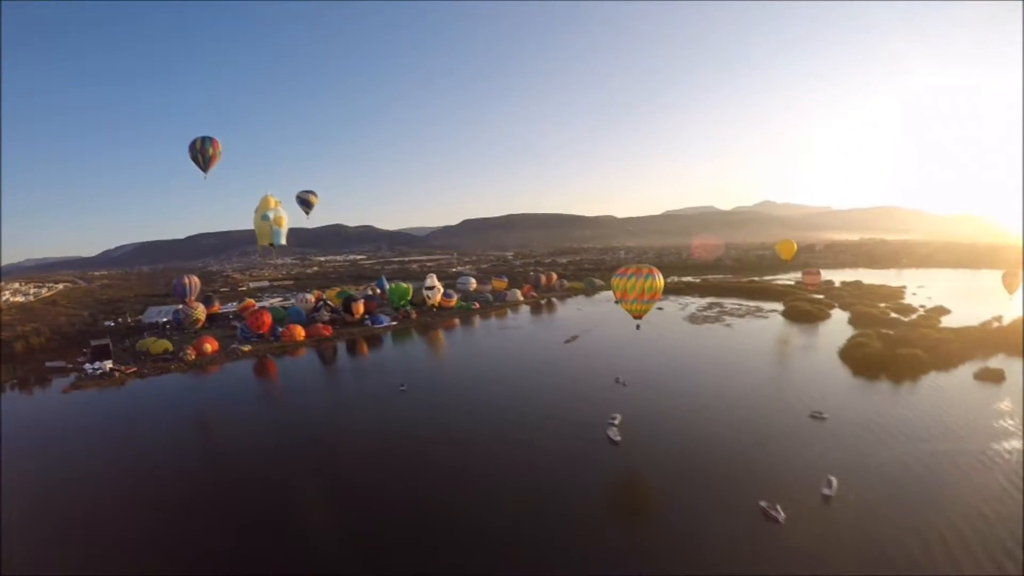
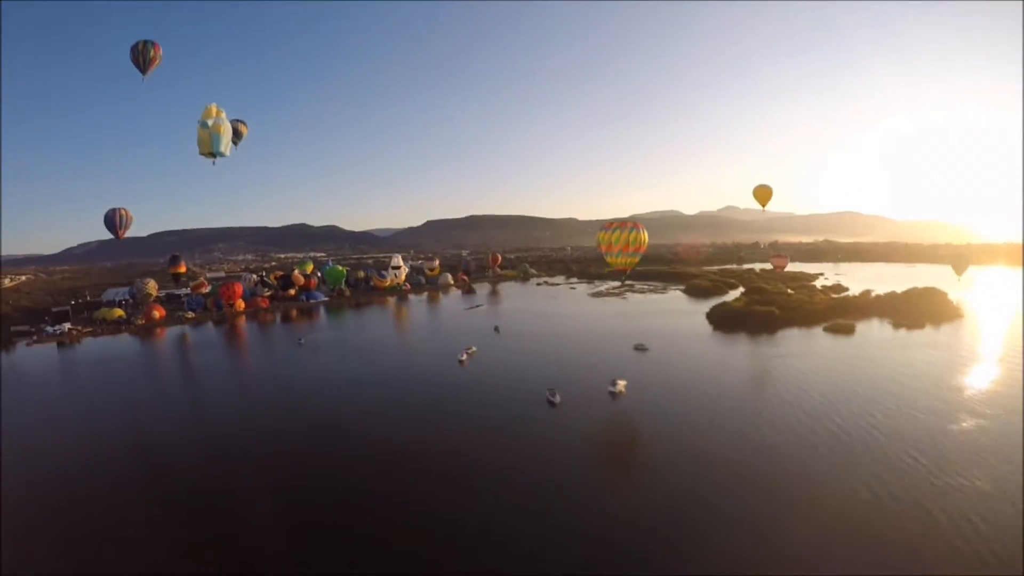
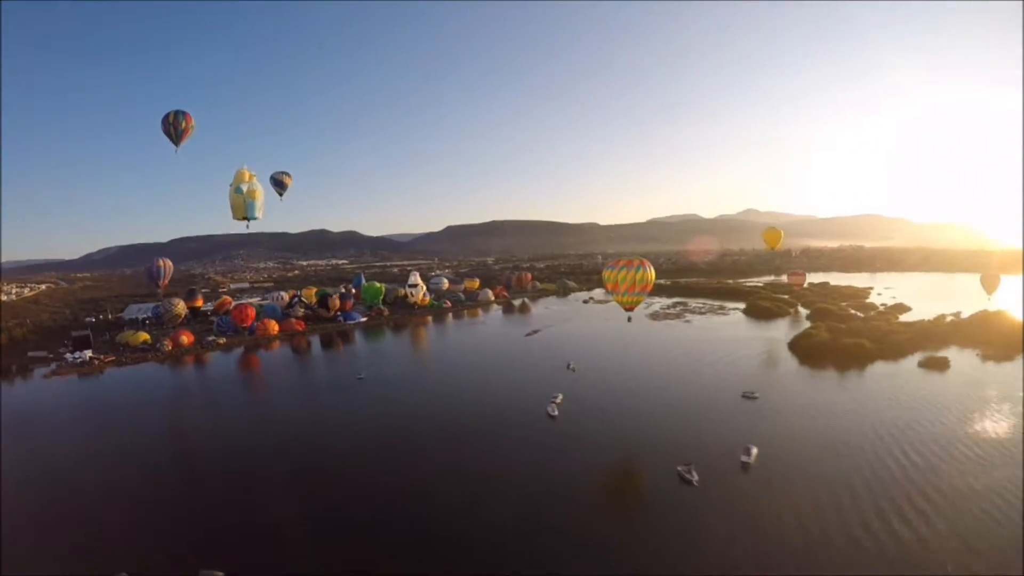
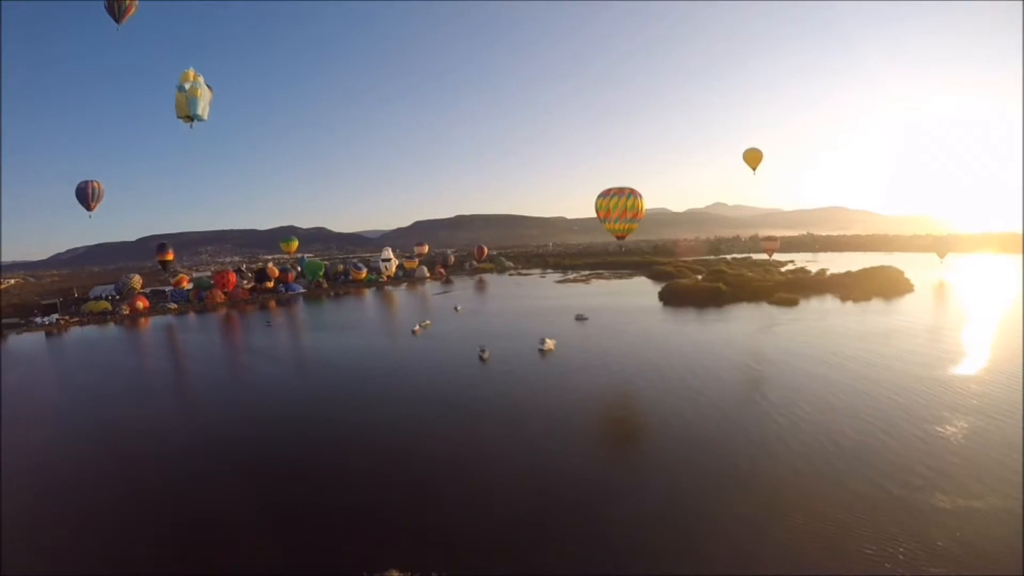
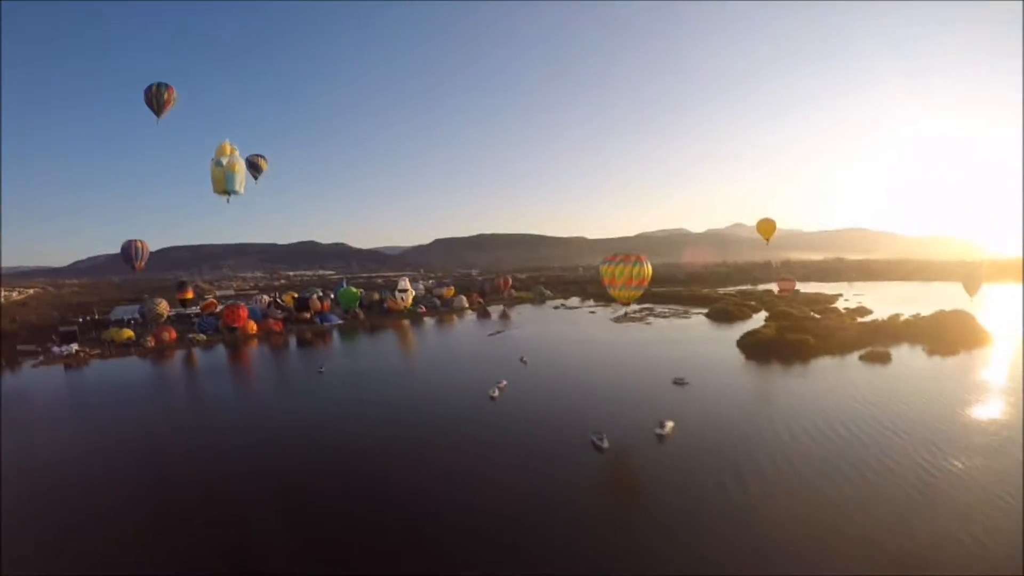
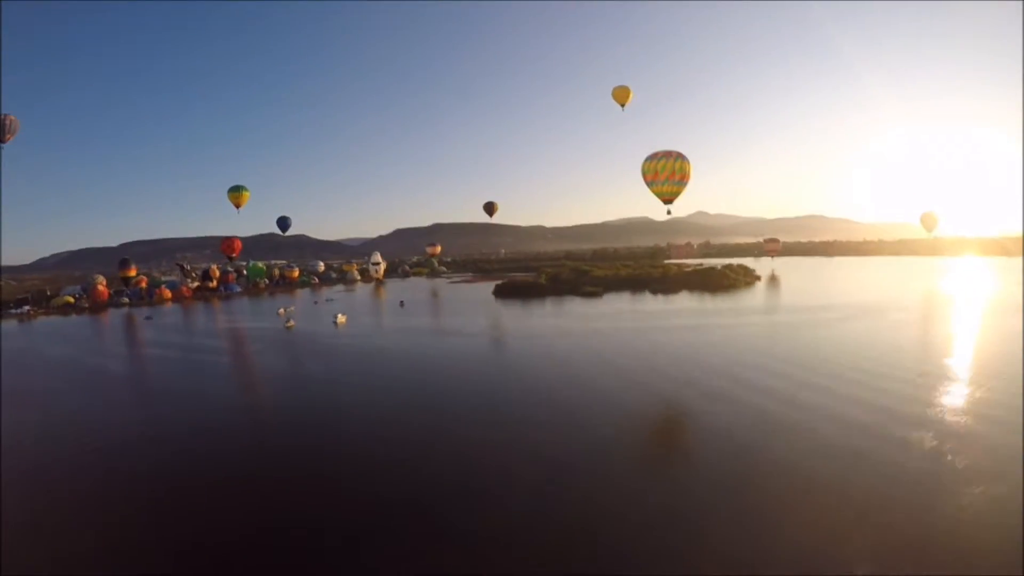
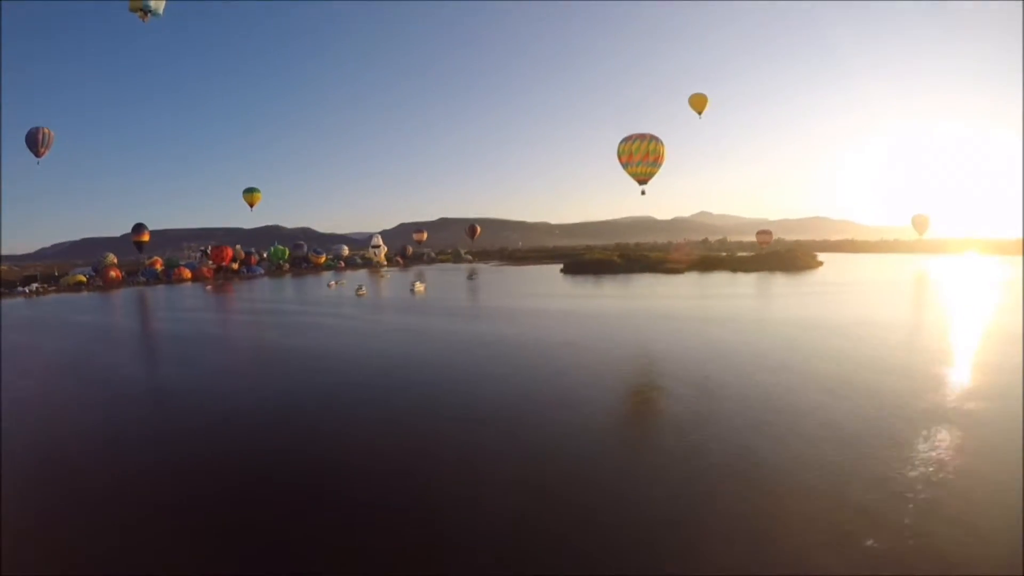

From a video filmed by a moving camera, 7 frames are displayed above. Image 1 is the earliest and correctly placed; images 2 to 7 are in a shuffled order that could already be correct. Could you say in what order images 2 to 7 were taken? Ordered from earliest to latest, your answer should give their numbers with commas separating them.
3, 5, 2, 4, 7, 6
